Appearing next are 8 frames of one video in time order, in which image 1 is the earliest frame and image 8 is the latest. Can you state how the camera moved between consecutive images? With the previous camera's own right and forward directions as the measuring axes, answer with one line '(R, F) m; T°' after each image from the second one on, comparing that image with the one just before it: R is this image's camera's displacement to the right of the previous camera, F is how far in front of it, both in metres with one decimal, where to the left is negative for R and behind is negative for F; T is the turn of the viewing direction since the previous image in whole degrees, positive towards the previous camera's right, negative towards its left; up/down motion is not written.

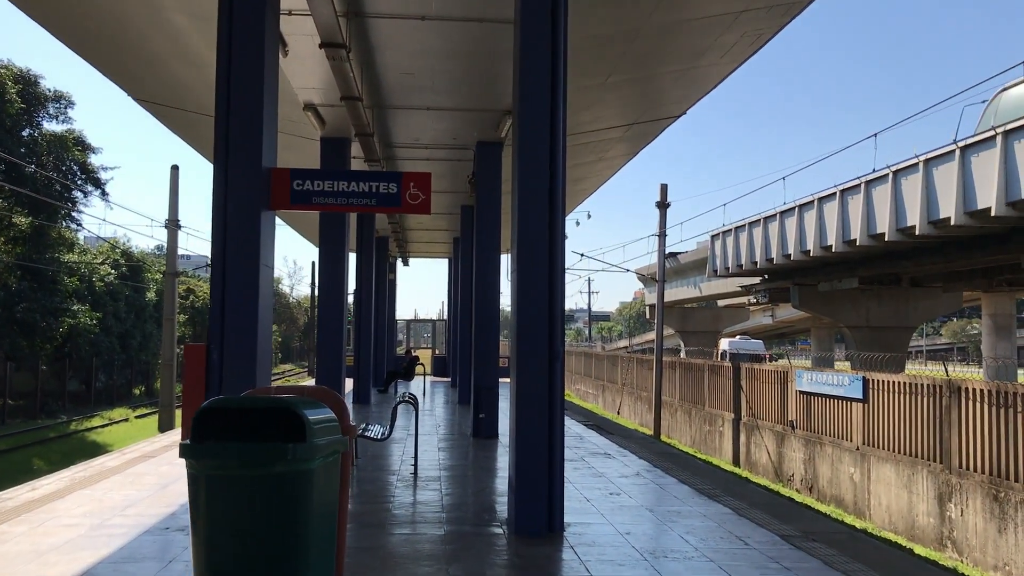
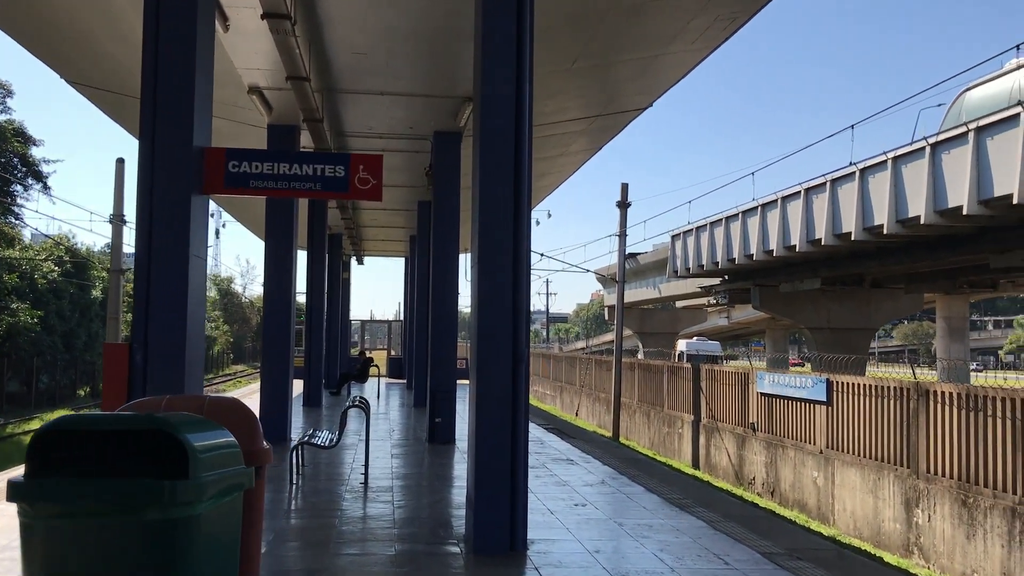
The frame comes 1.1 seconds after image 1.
(0.0, +0.6) m; +3°
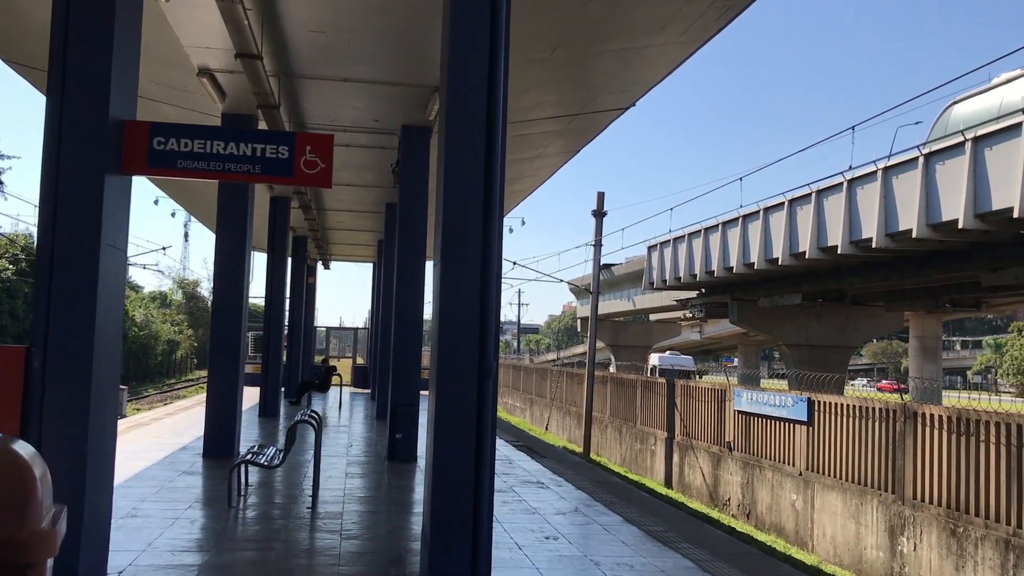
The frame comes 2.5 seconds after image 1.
(0.0, +0.8) m; +2°
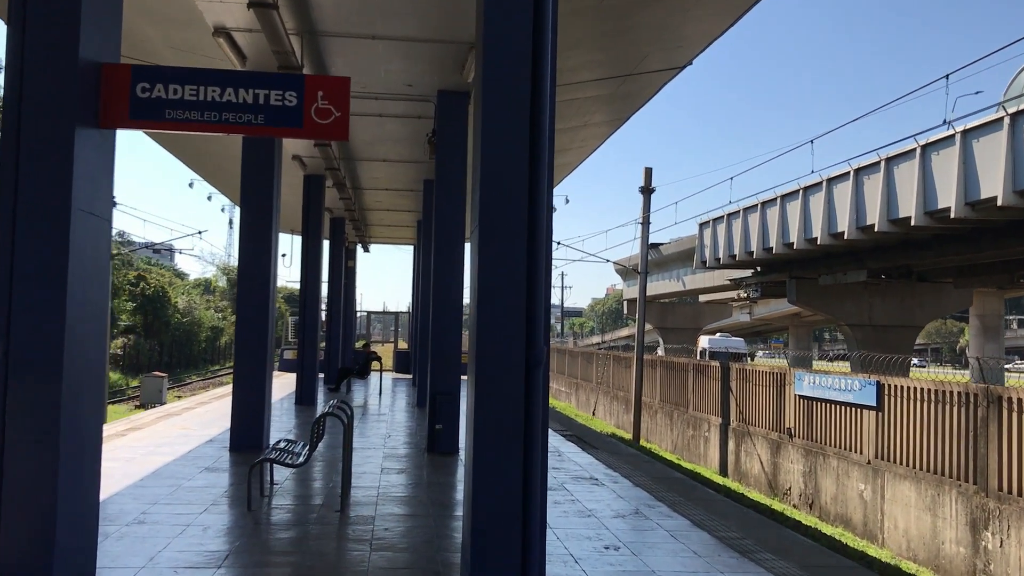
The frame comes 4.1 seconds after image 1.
(0.0, +0.9) m; -3°
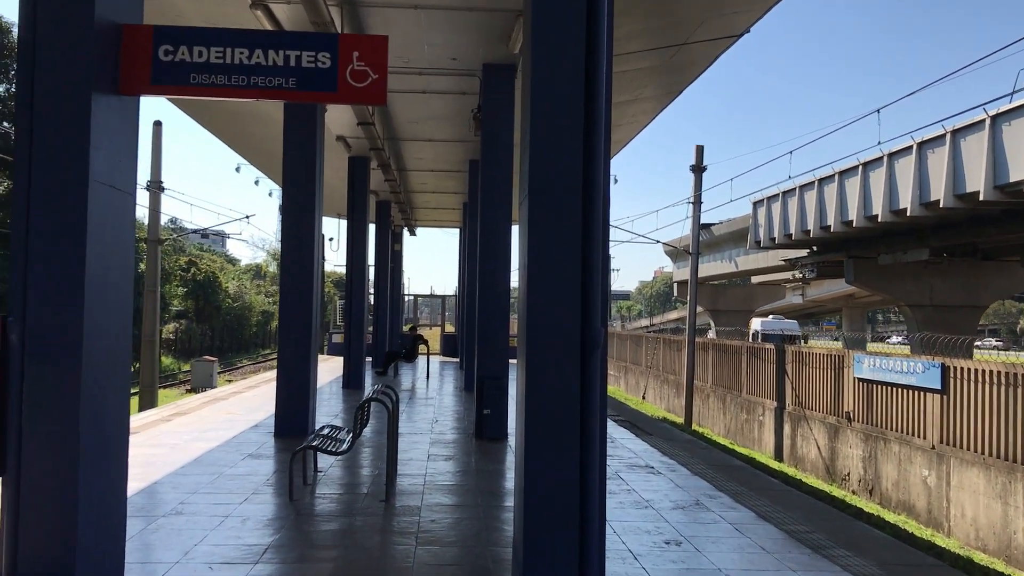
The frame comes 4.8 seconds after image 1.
(0.0, +0.3) m; -3°
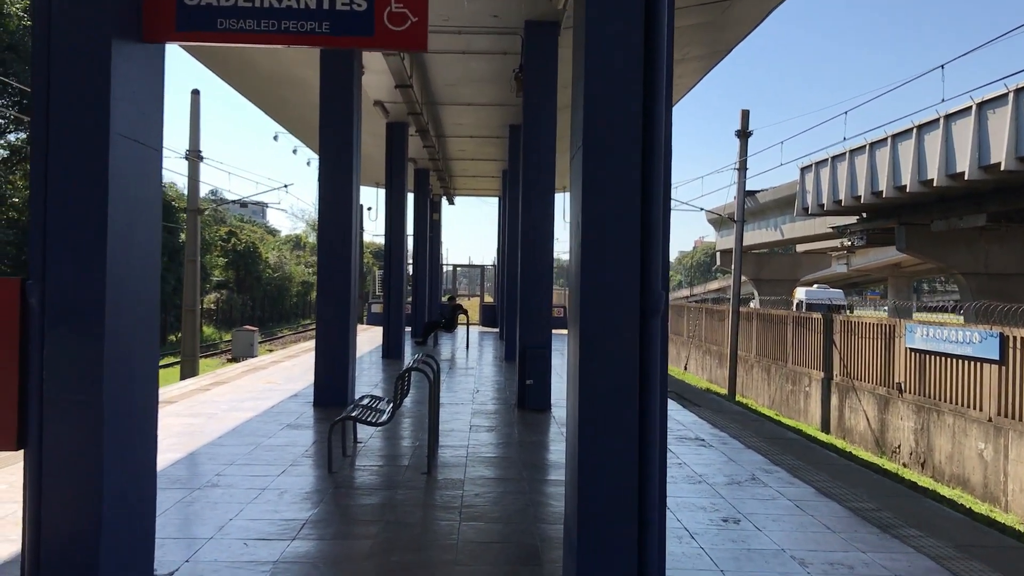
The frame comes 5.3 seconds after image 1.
(0.0, +0.3) m; -2°
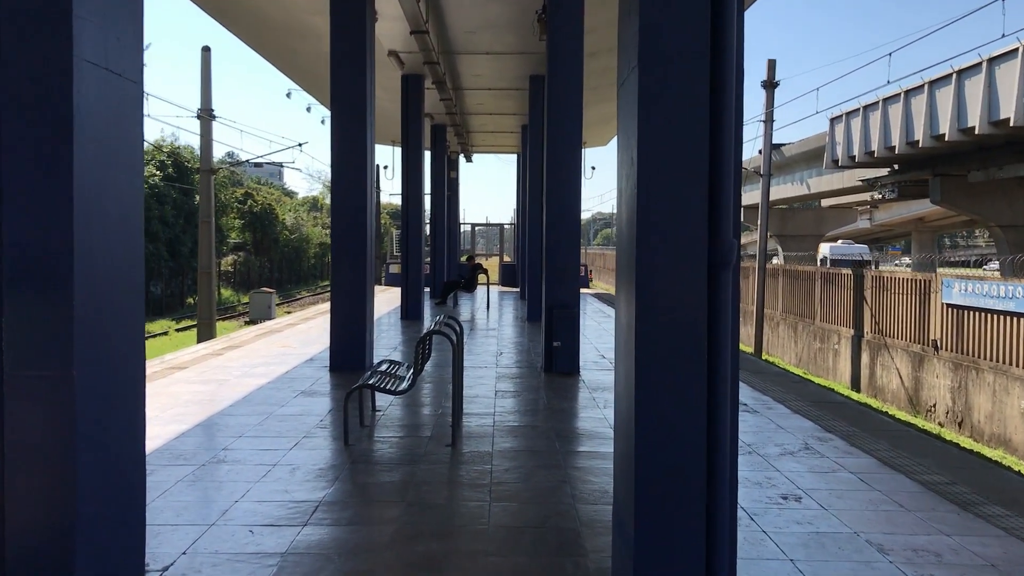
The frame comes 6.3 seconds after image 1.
(-0.1, +0.5) m; -1°
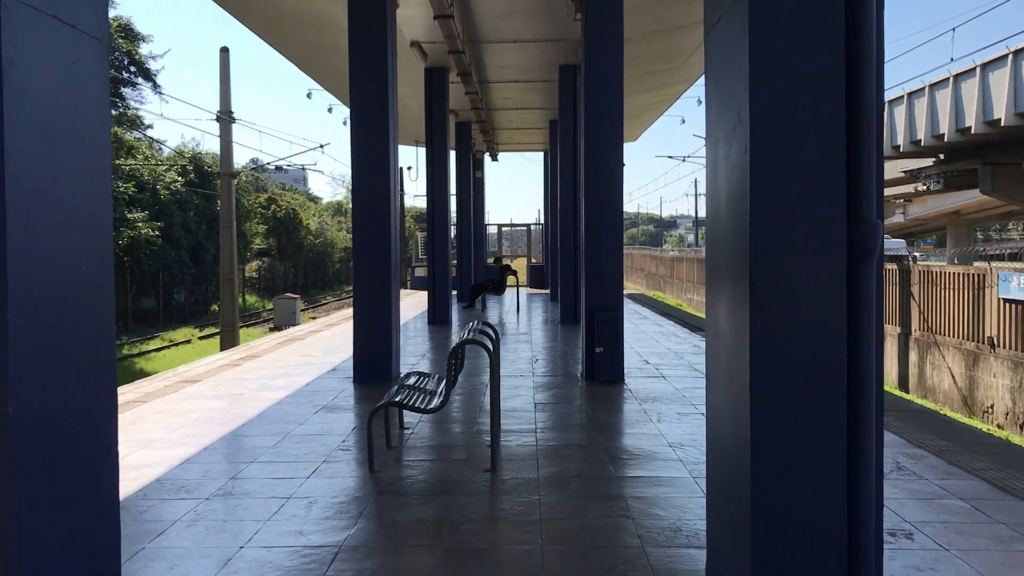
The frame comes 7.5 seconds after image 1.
(-0.1, +0.7) m; -1°
